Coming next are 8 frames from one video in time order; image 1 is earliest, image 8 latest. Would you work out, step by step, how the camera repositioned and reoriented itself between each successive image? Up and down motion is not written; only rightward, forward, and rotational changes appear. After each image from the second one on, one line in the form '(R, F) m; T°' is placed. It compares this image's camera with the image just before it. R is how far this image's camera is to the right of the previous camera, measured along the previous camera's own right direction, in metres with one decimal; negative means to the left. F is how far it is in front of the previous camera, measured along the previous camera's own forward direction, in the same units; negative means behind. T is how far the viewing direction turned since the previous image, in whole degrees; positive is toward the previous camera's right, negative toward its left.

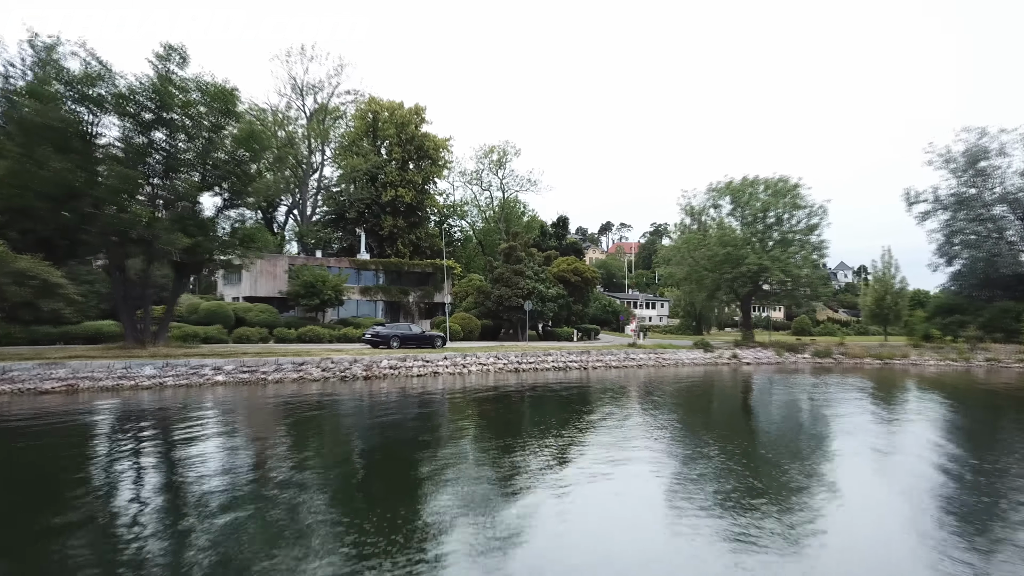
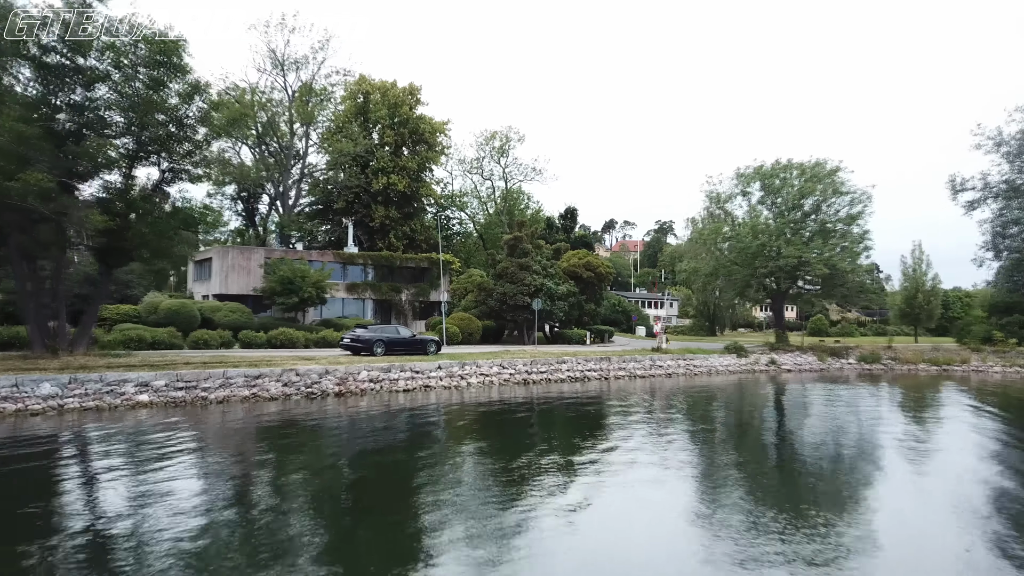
(-0.3, +5.1) m; 0°
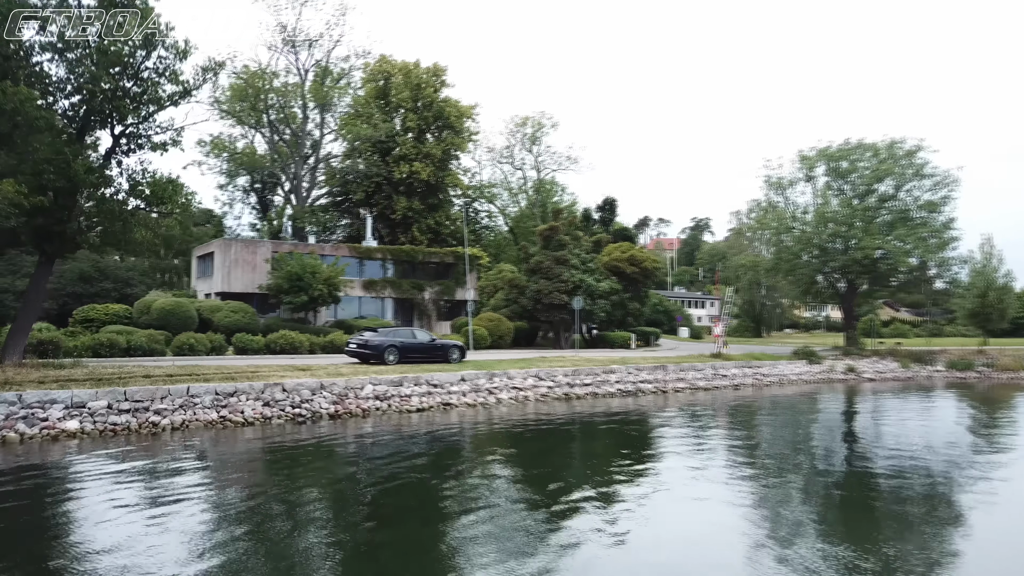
(-0.3, +4.4) m; -3°
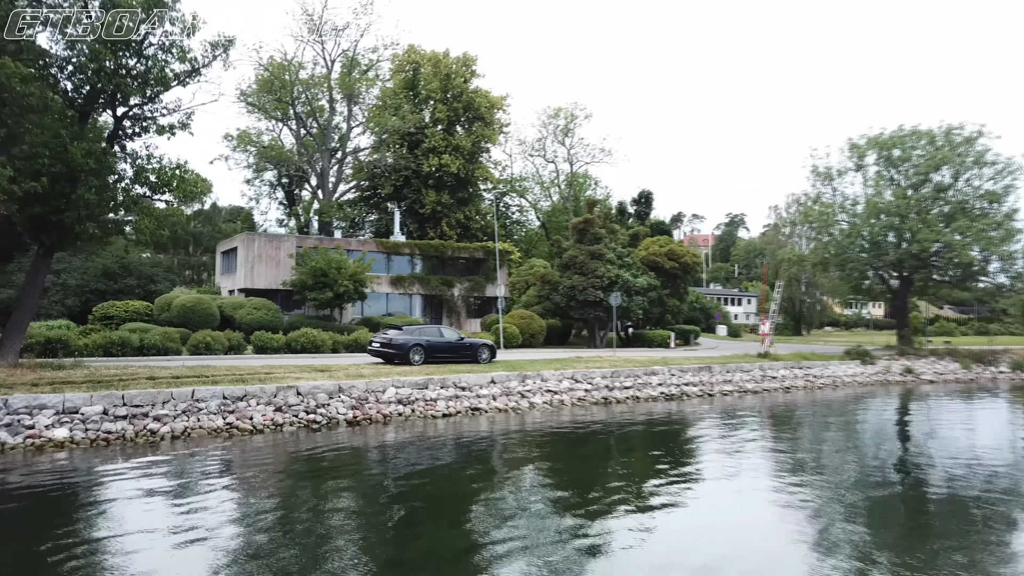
(-0.1, +1.7) m; -3°
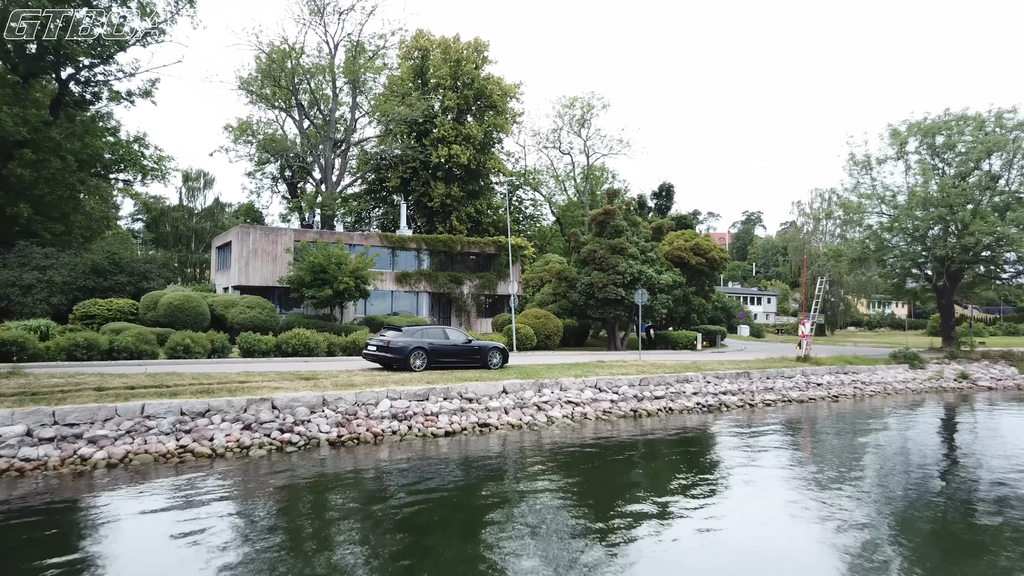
(-0.1, +2.4) m; -1°
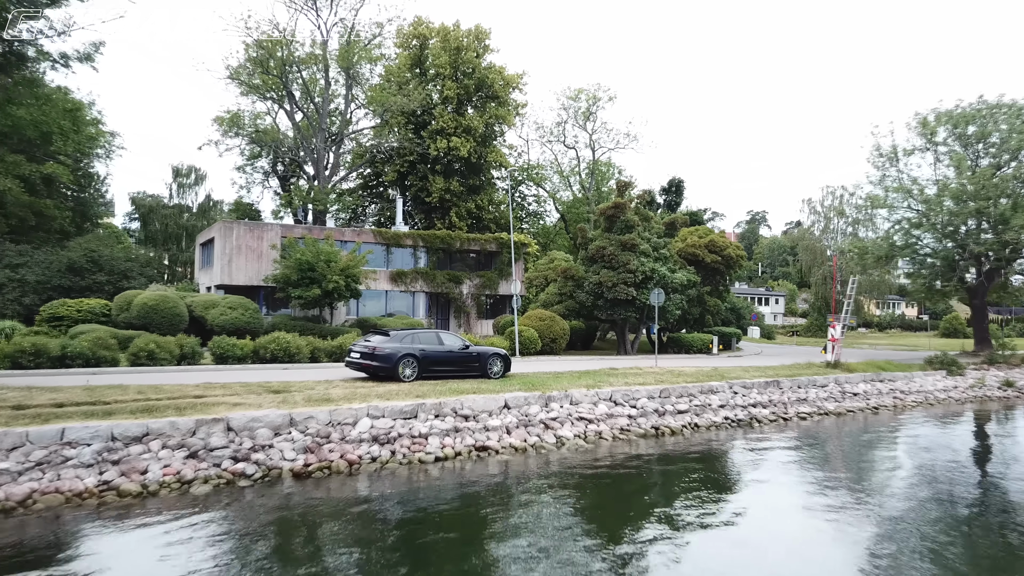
(0.0, +2.1) m; 0°
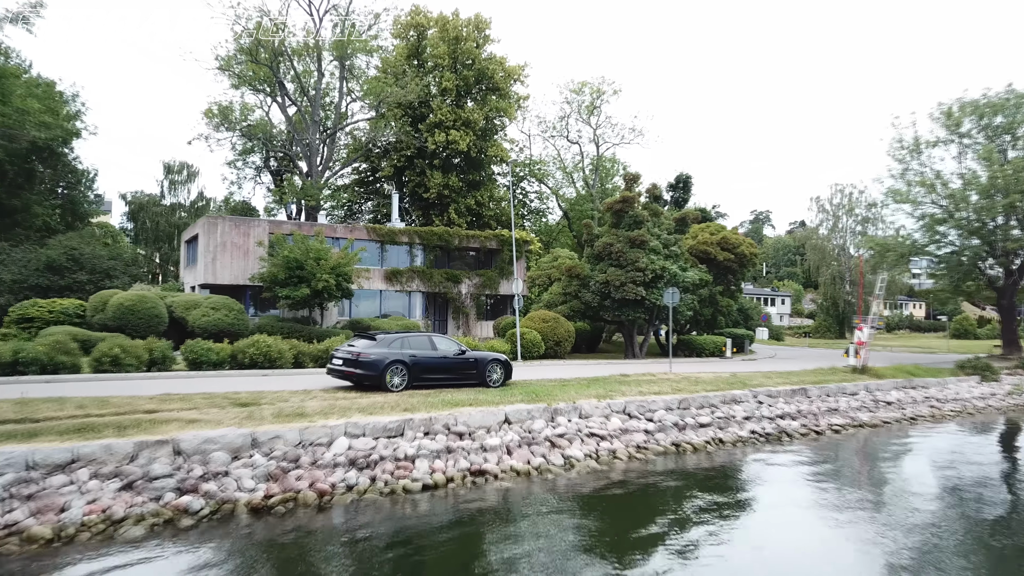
(0.0, +1.6) m; 0°
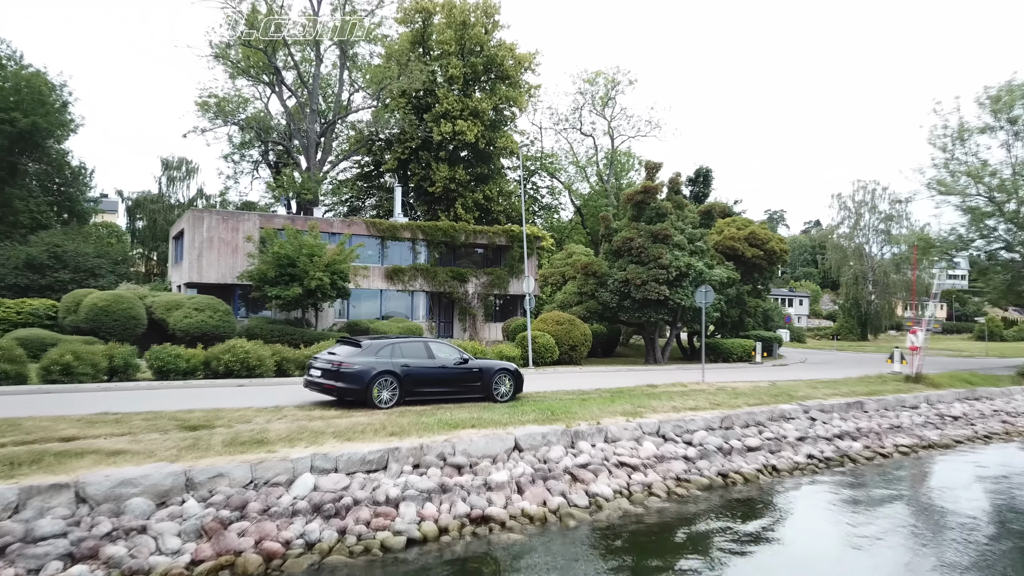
(0.0, +2.2) m; -1°
